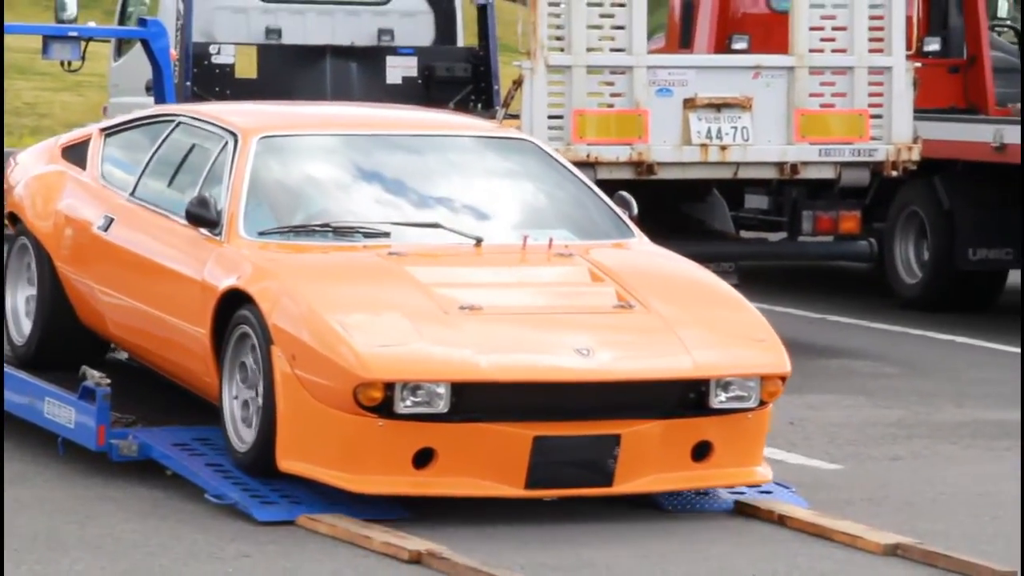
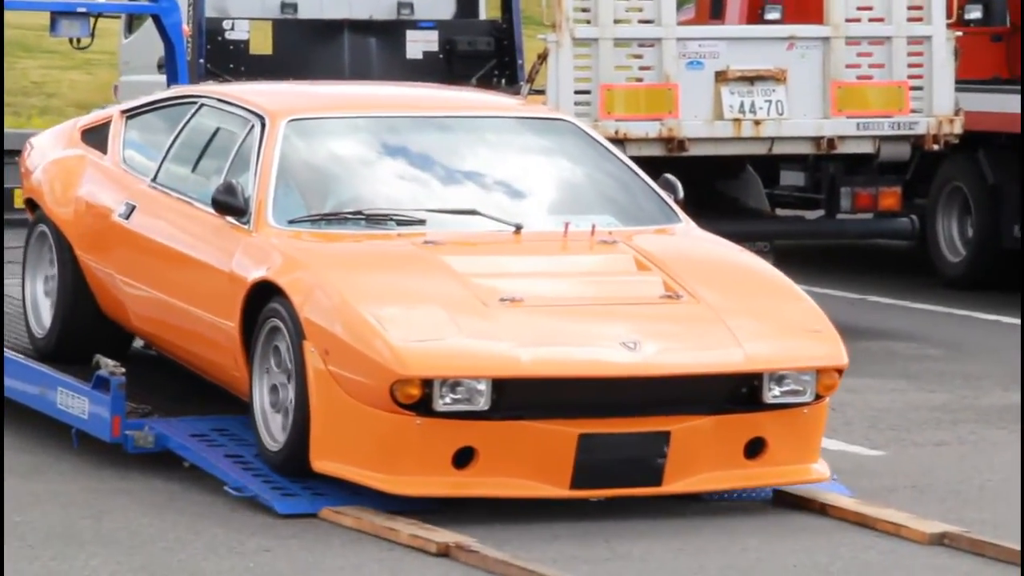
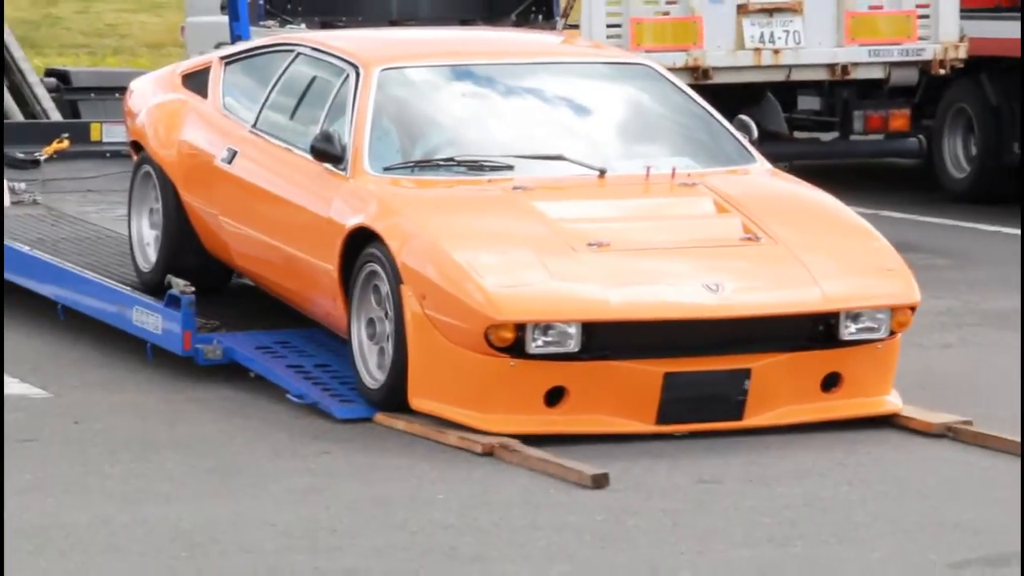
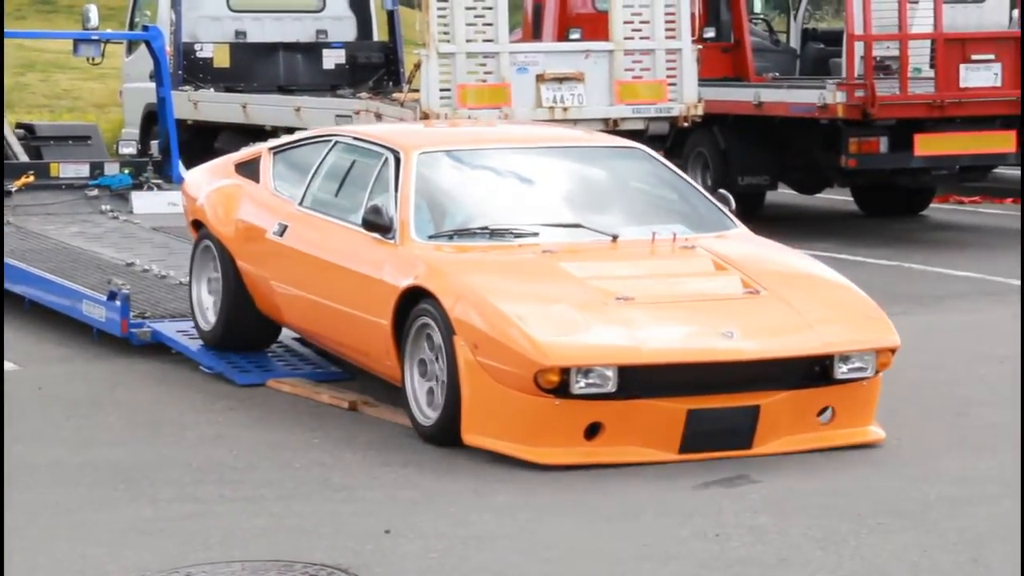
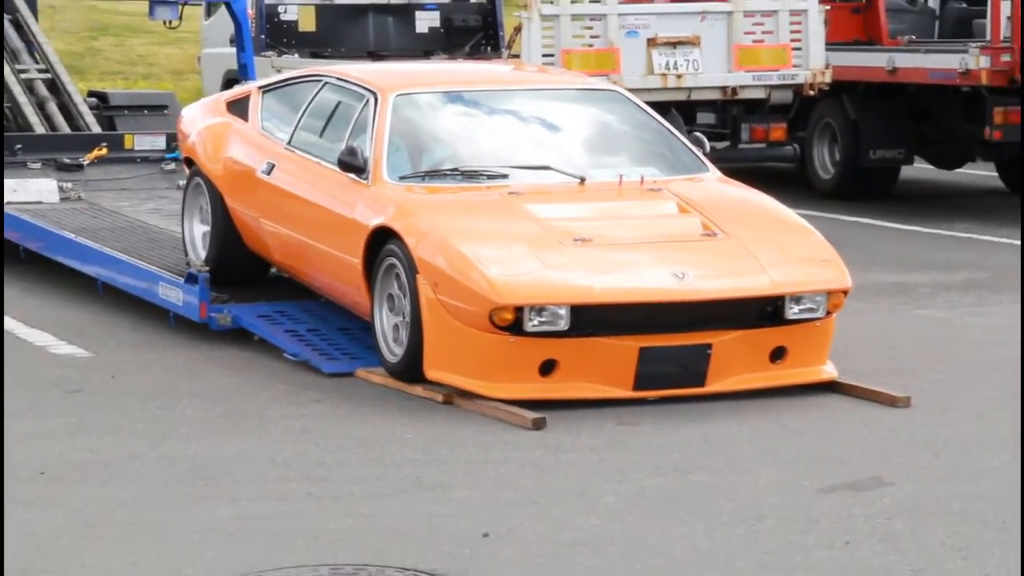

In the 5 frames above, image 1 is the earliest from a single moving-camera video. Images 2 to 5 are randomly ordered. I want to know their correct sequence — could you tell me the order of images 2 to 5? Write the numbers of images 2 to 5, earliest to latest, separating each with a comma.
2, 3, 5, 4
